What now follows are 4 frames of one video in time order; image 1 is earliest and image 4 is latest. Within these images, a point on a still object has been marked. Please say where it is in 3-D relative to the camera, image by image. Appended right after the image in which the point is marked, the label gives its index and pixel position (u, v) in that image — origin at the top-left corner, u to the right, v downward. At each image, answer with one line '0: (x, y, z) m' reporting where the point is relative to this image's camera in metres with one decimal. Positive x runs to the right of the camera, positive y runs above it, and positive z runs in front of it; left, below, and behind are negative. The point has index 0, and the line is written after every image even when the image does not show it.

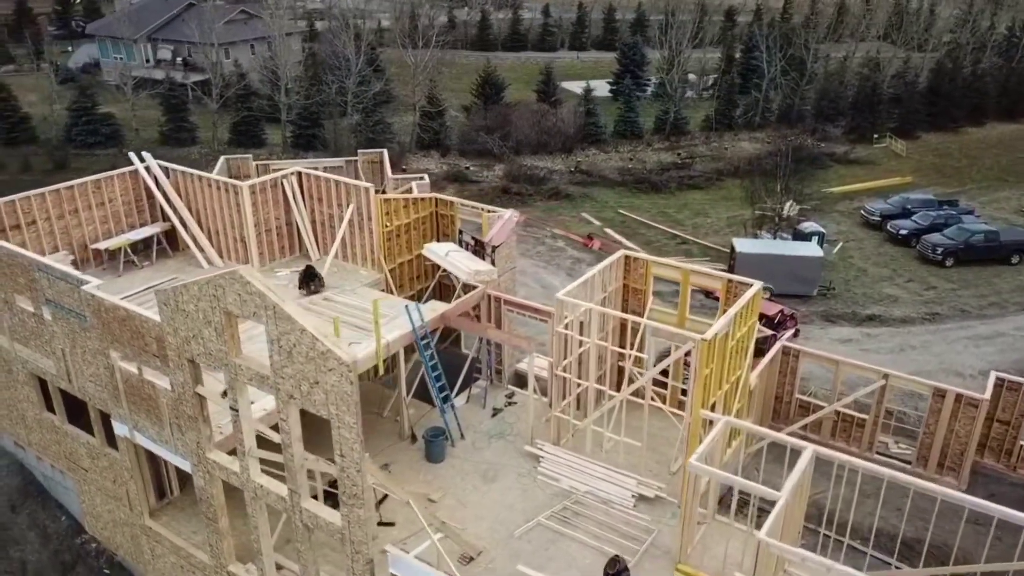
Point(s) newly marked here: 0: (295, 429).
0: (-2.5, -1.7, +9.5) m
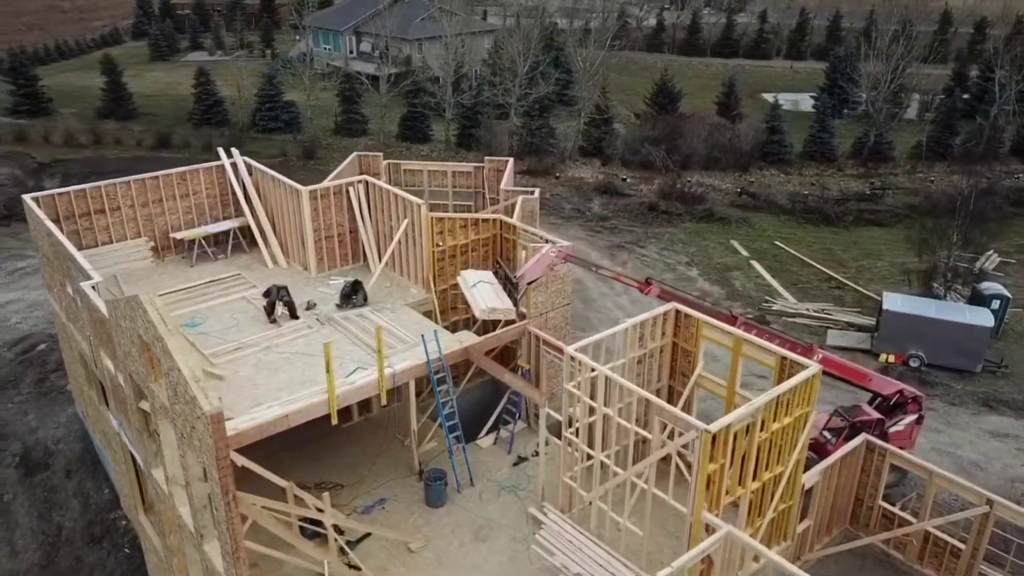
0: (-3.5, -2.0, +8.9) m
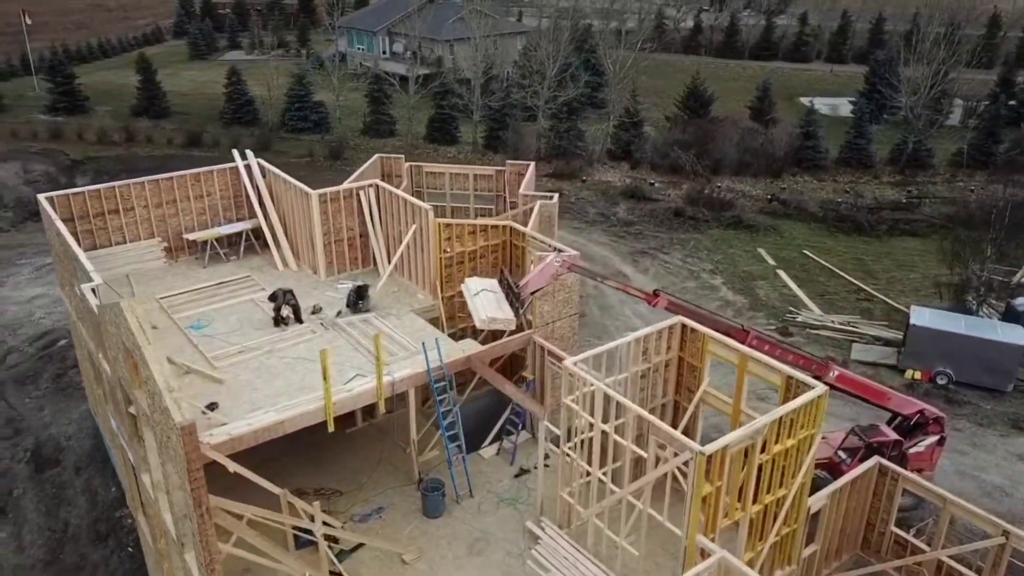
0: (-3.7, -2.1, +8.8) m
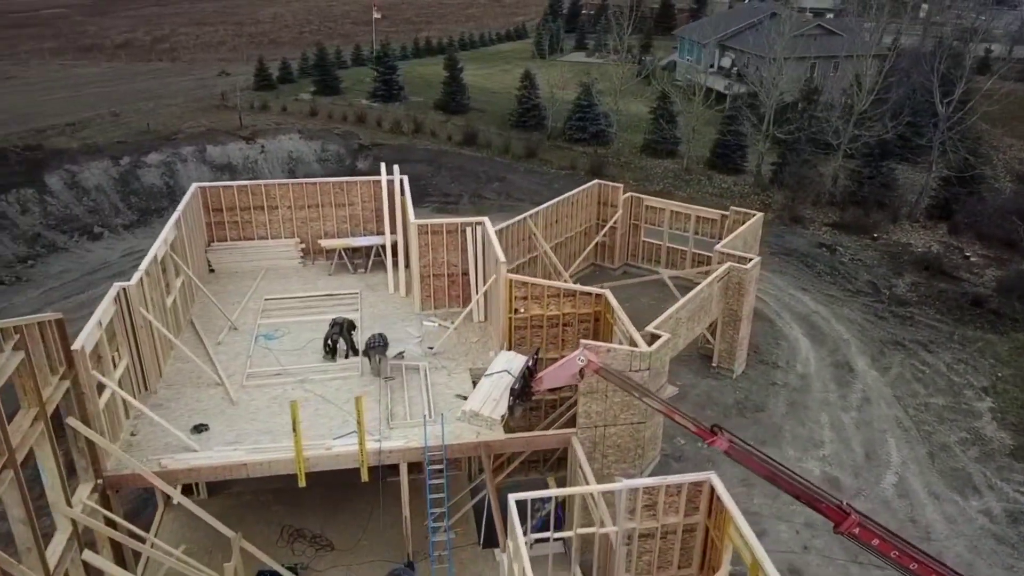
0: (-5.4, -2.4, +8.6) m
